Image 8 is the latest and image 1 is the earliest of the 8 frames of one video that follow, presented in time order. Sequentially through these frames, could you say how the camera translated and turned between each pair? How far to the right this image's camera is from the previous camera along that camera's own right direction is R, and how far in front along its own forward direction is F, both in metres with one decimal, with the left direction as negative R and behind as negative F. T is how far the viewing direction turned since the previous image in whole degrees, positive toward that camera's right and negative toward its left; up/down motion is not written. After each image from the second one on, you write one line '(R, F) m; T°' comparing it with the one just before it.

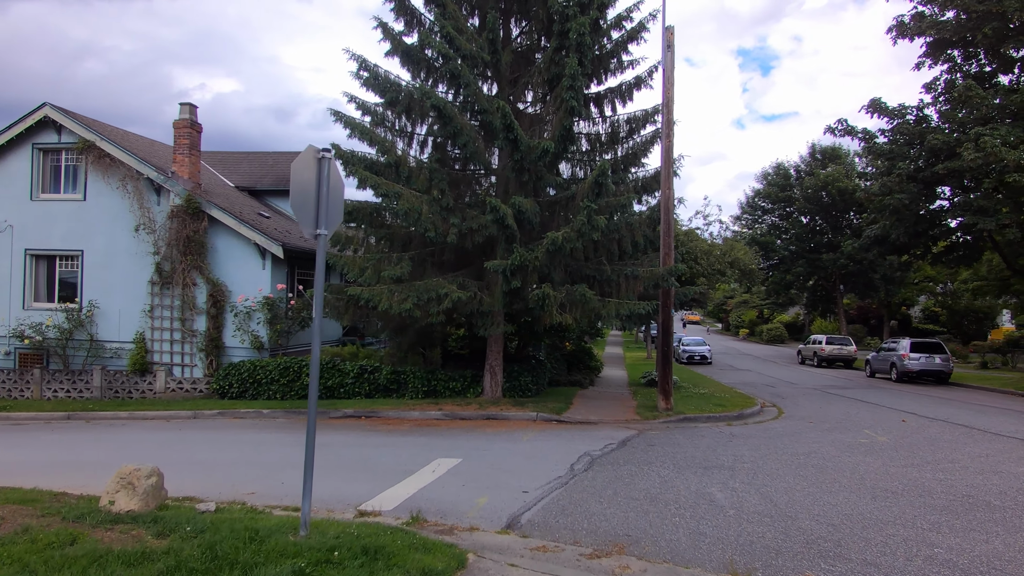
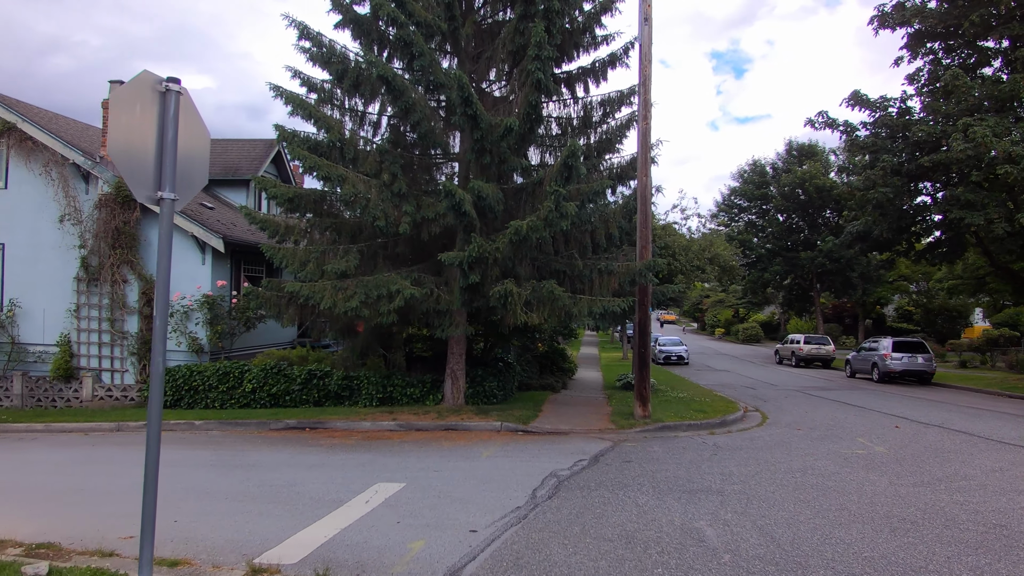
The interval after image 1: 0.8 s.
(+0.3, +1.2) m; +2°
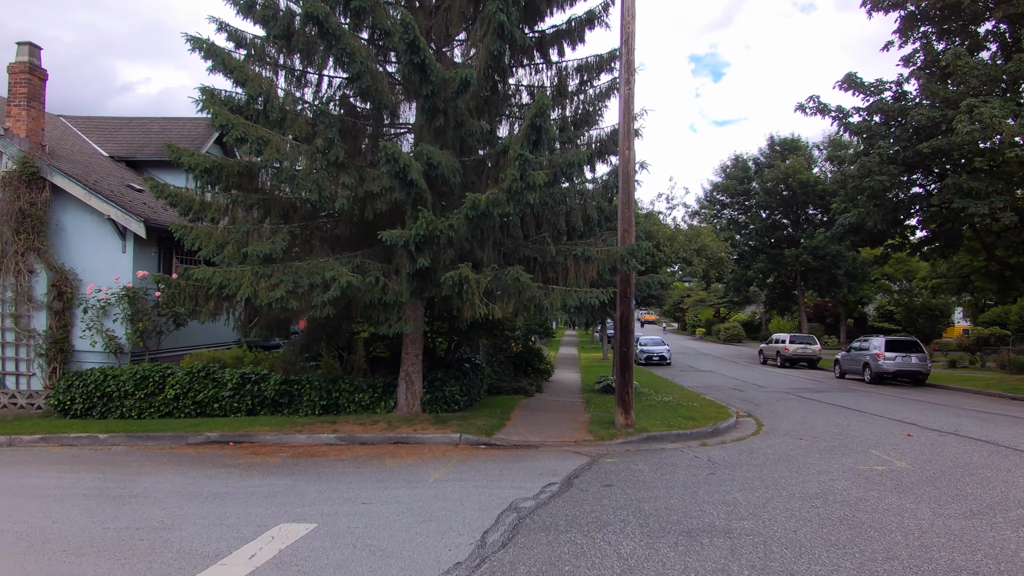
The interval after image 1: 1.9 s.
(+0.3, +1.6) m; +2°
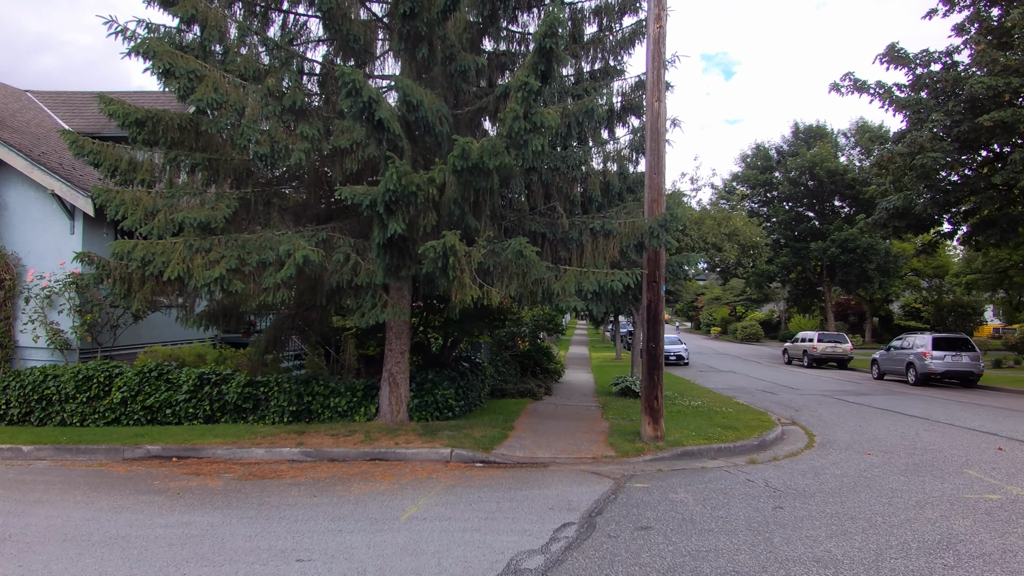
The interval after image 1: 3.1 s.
(+0.1, +1.8) m; -1°
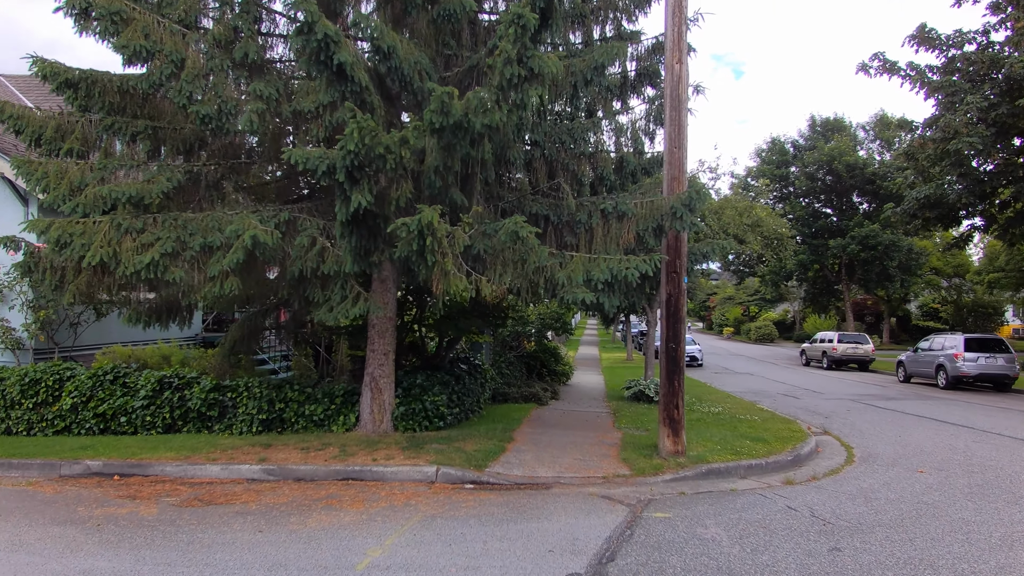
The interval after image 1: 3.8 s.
(+0.1, +1.1) m; -1°
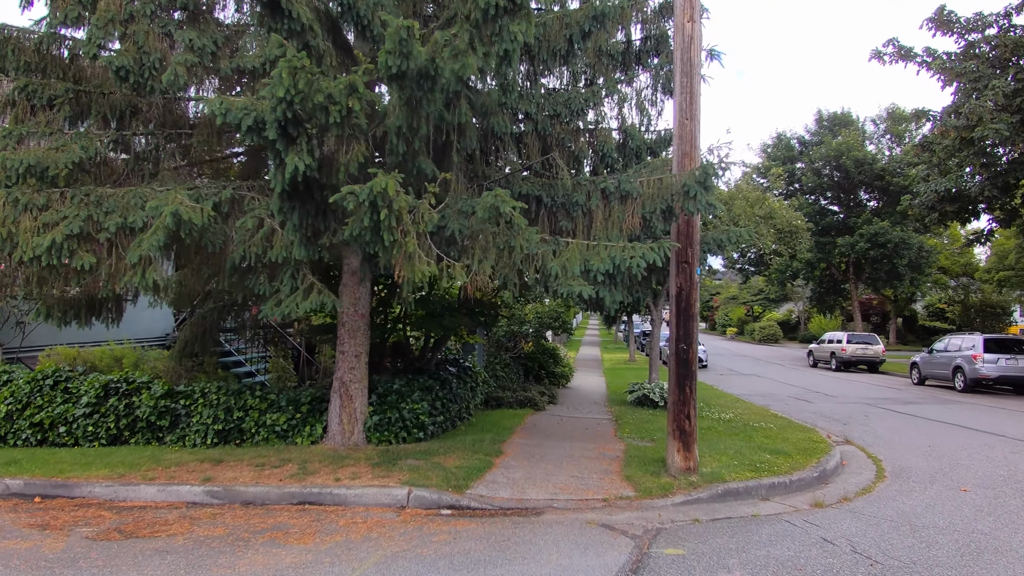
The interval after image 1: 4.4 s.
(+0.1, +0.9) m; 0°
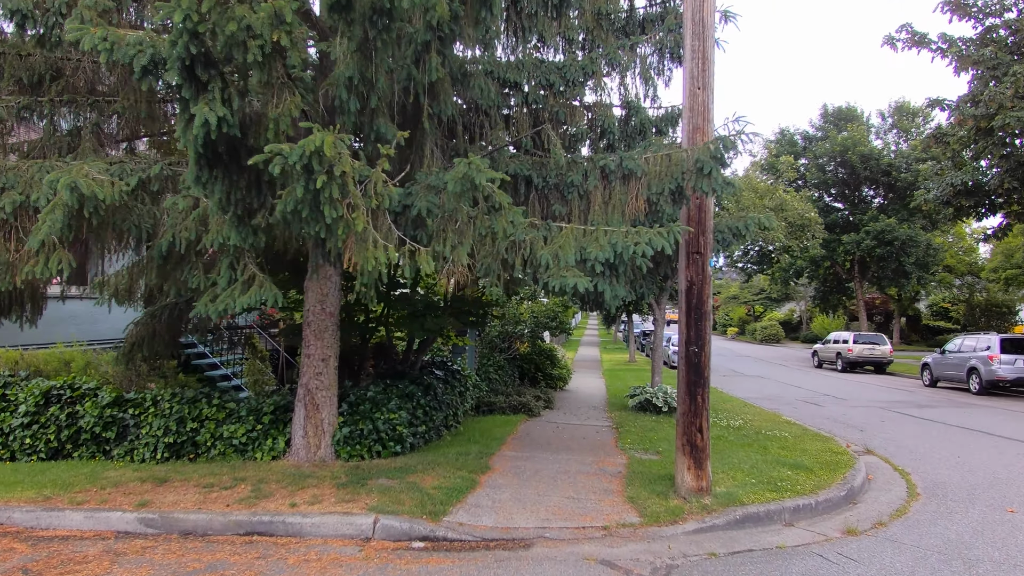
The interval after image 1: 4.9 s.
(+0.1, +0.8) m; 0°
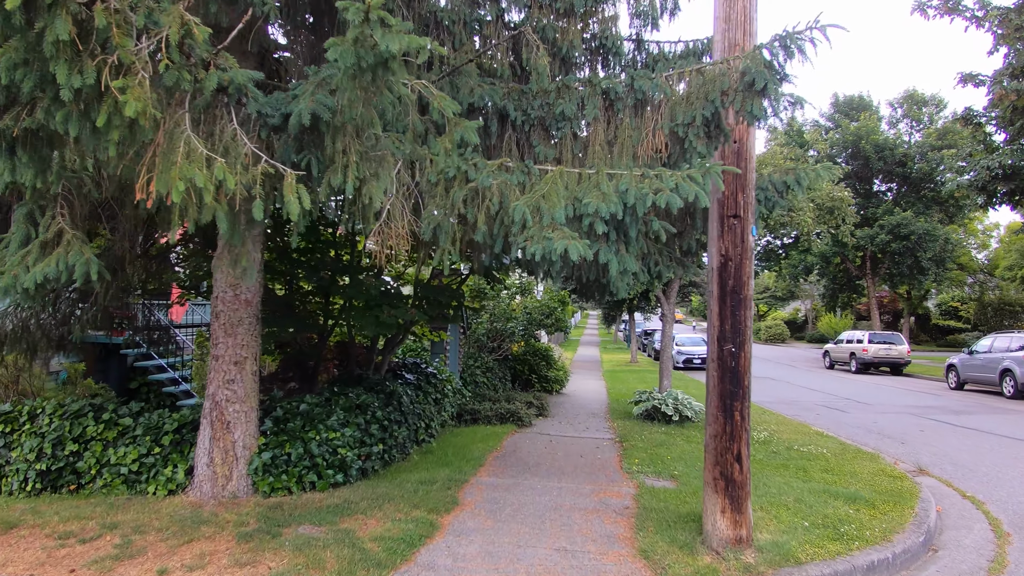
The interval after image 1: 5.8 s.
(+0.2, +1.5) m; 0°
